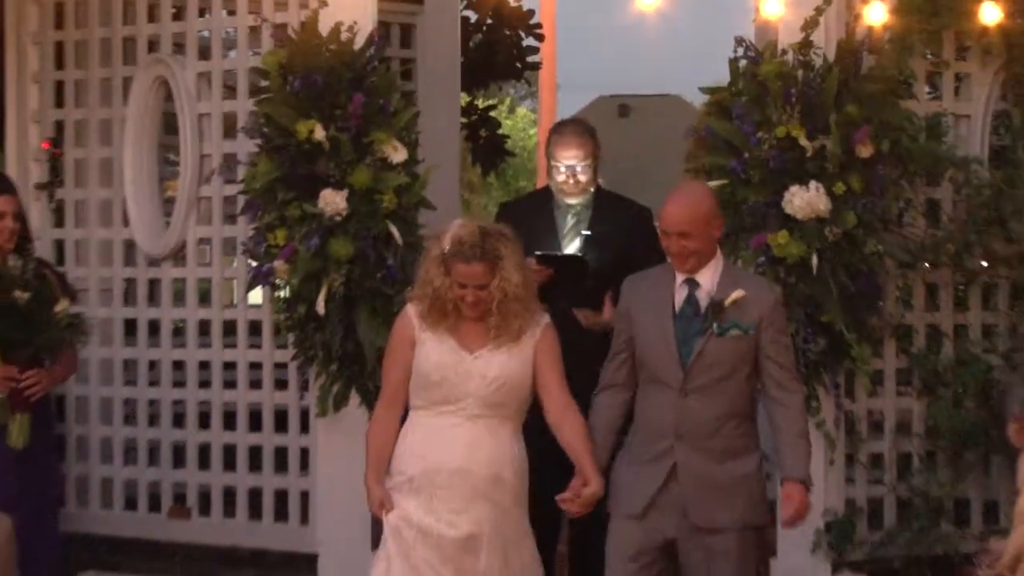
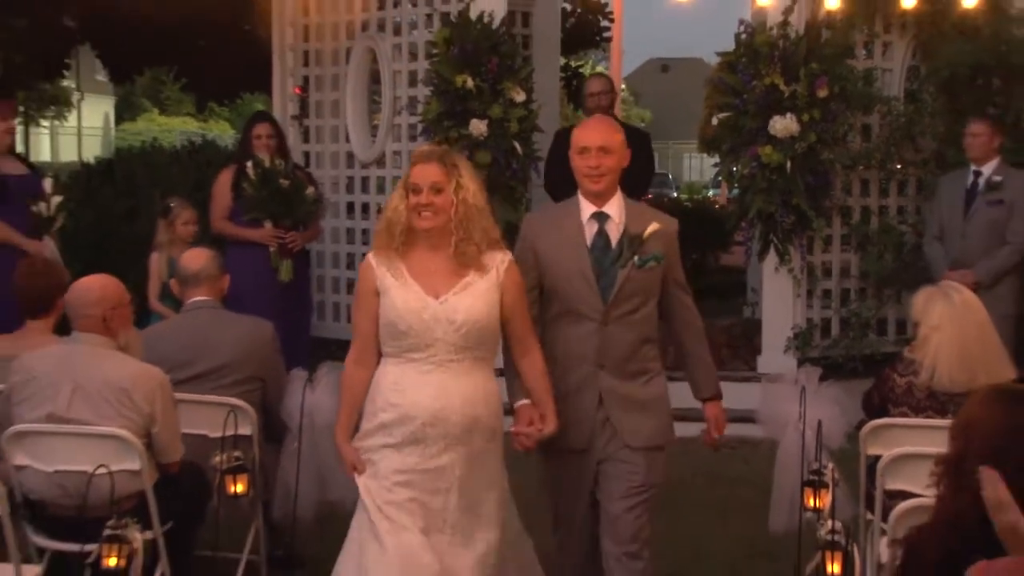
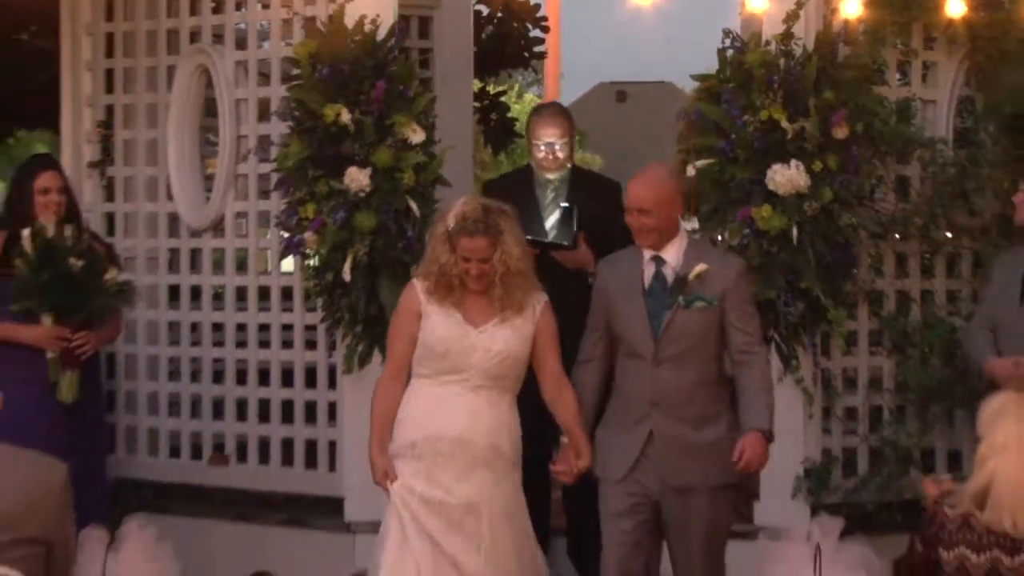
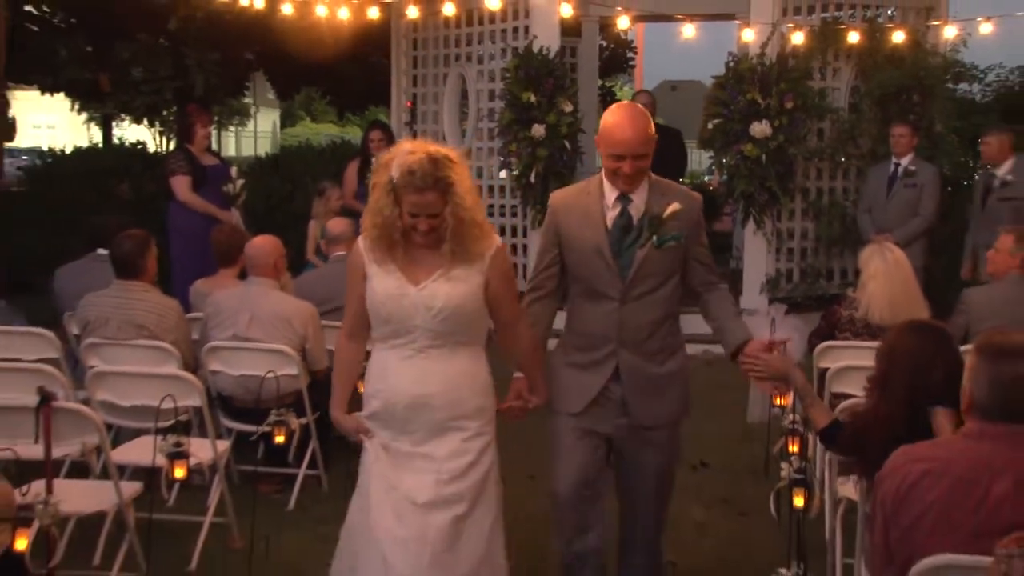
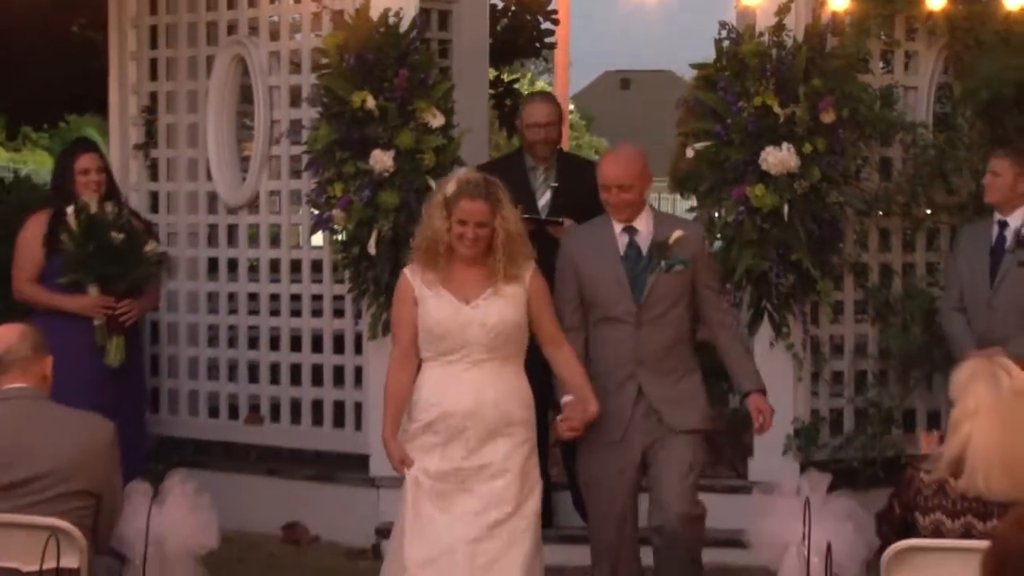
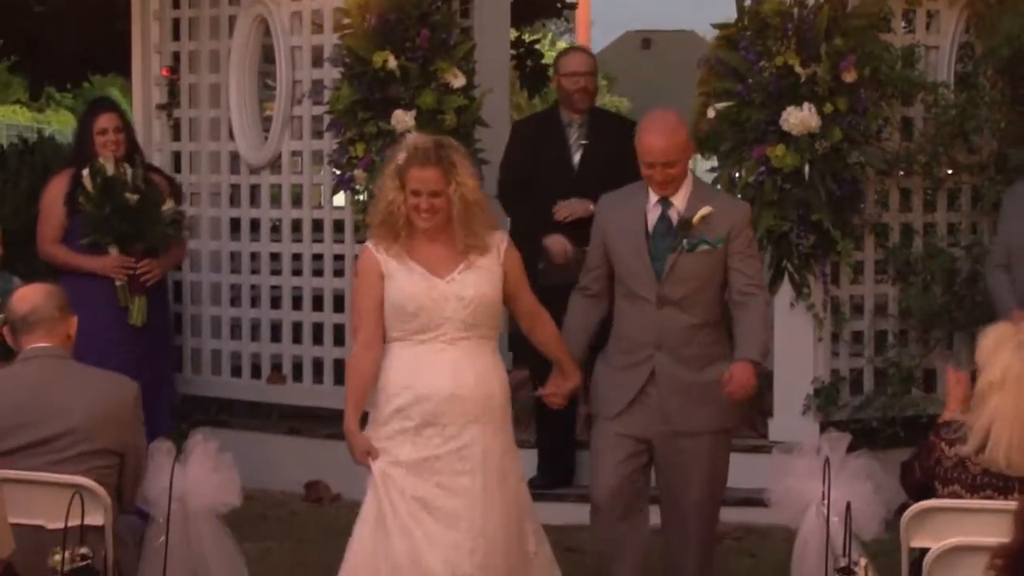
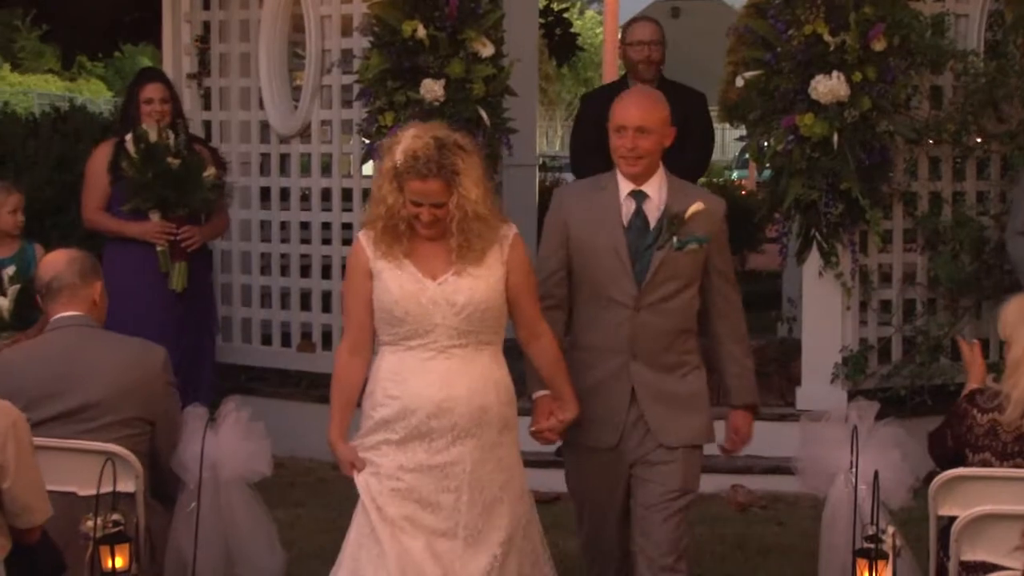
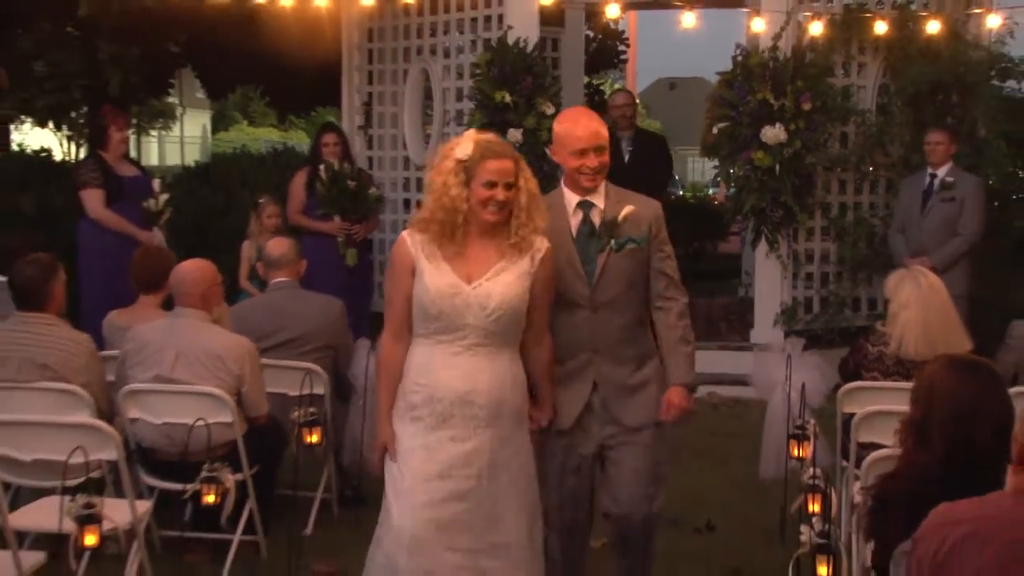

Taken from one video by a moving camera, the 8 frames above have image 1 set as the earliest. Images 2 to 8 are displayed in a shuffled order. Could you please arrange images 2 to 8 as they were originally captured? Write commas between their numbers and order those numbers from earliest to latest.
3, 5, 6, 7, 2, 8, 4
